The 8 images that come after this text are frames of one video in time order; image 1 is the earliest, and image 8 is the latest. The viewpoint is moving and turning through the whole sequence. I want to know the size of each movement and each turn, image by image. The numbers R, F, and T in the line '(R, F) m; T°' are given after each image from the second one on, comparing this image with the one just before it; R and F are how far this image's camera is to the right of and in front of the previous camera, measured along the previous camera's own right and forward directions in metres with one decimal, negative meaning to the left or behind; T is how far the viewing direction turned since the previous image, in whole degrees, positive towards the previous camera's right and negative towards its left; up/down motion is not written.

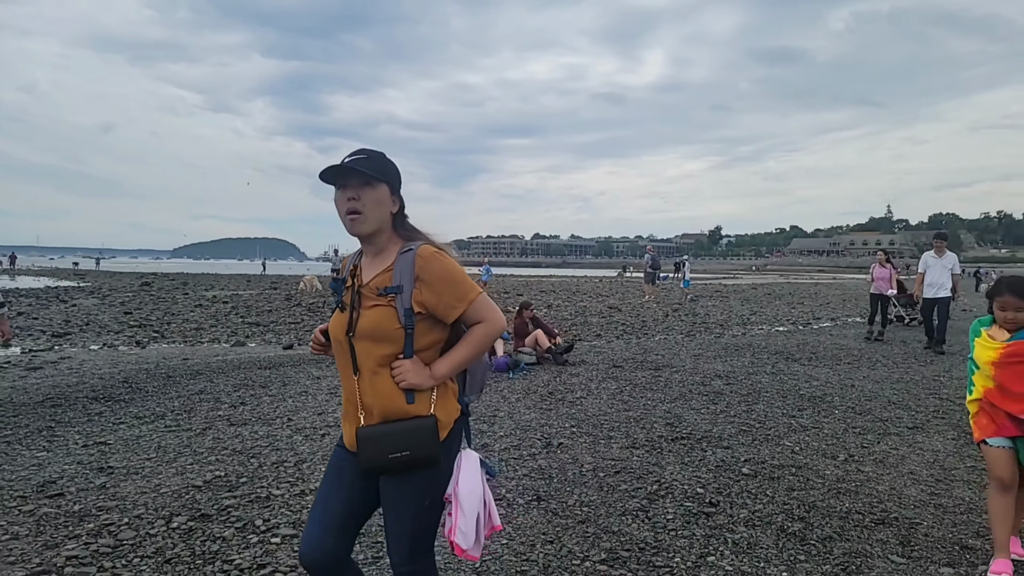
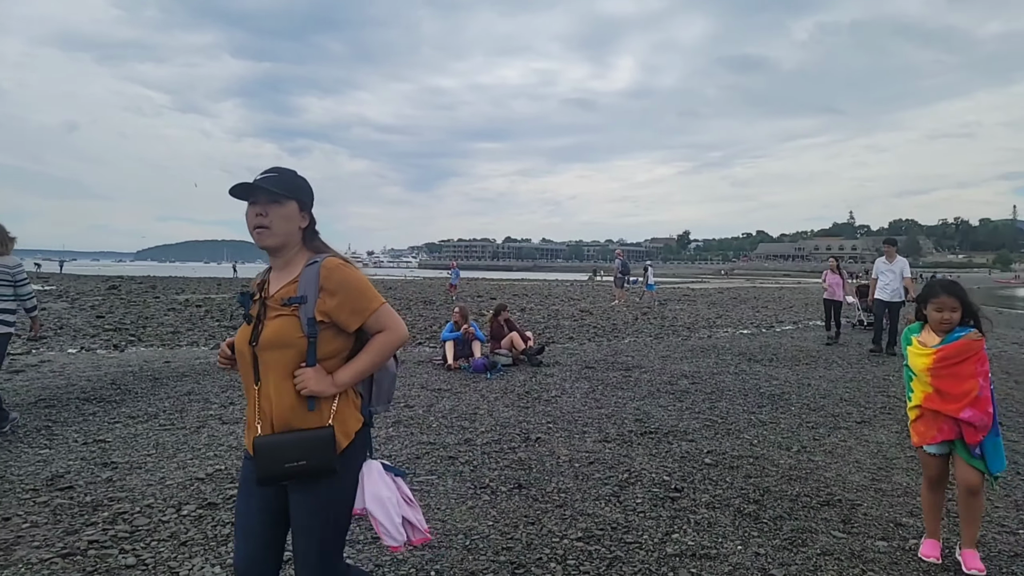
(-0.1, -0.5) m; +2°
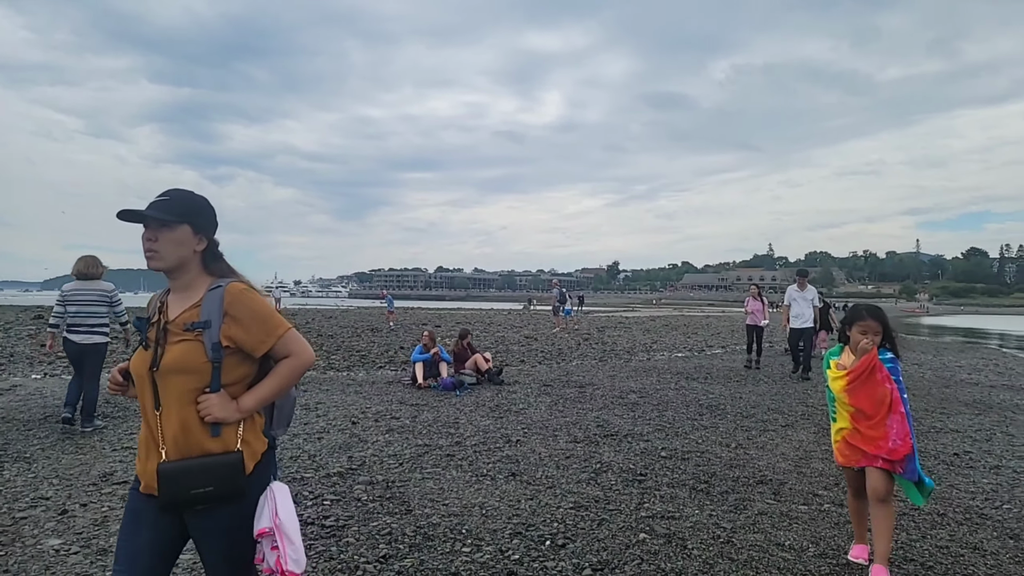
(-0.6, -1.1) m; +6°
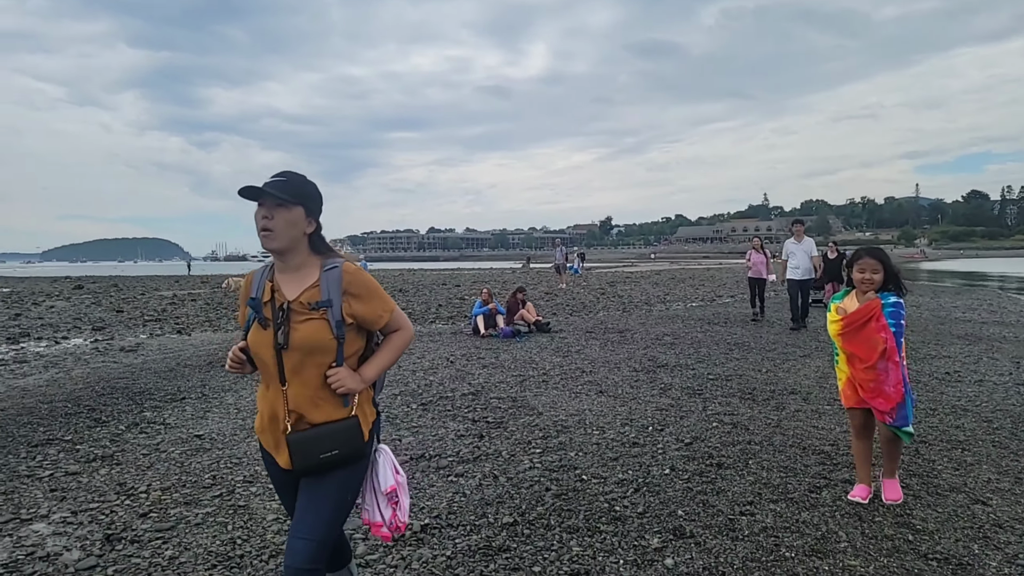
(-1.1, -1.9) m; 0°
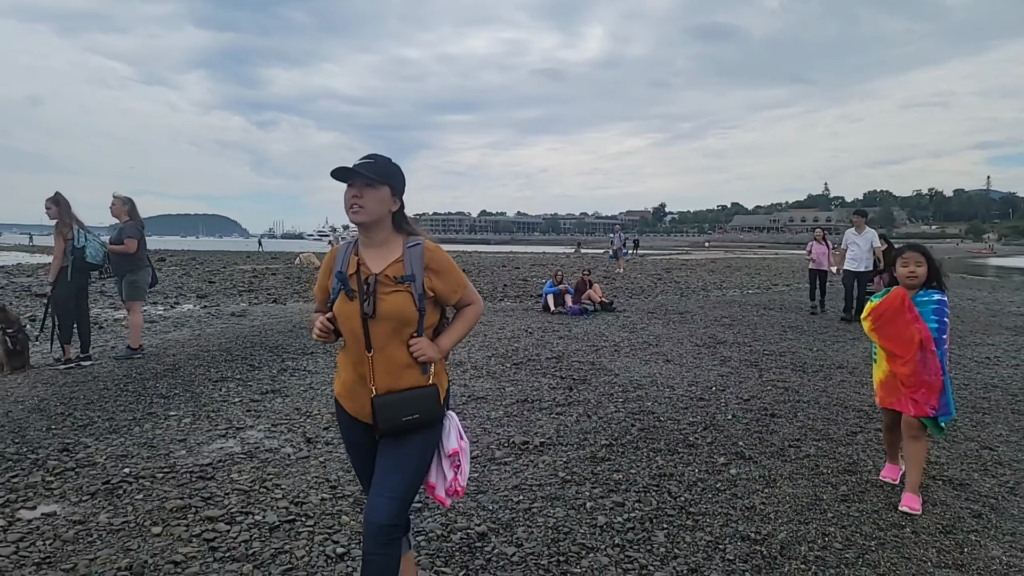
(-0.4, -1.3) m; -4°
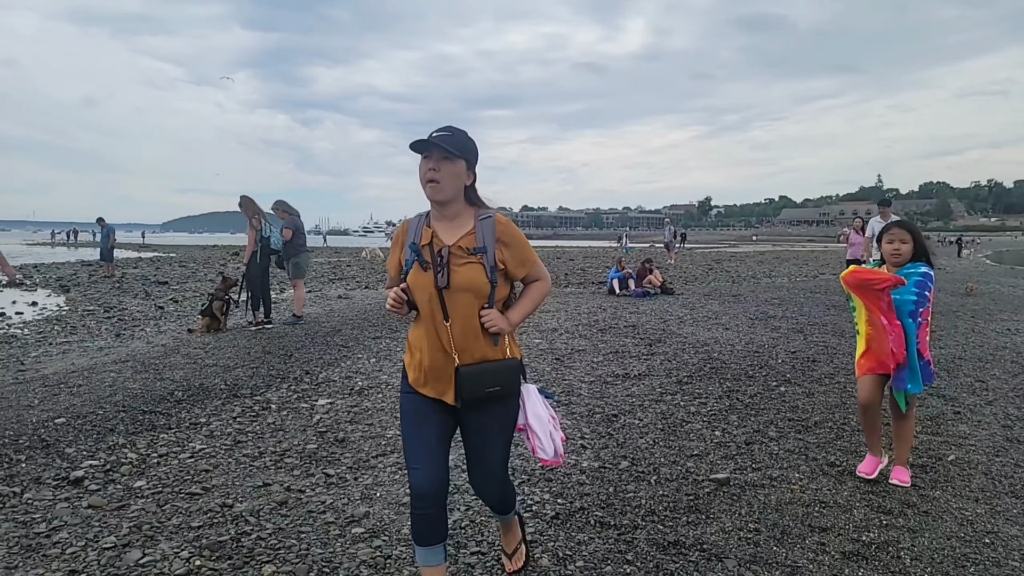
(-0.7, -2.1) m; -4°
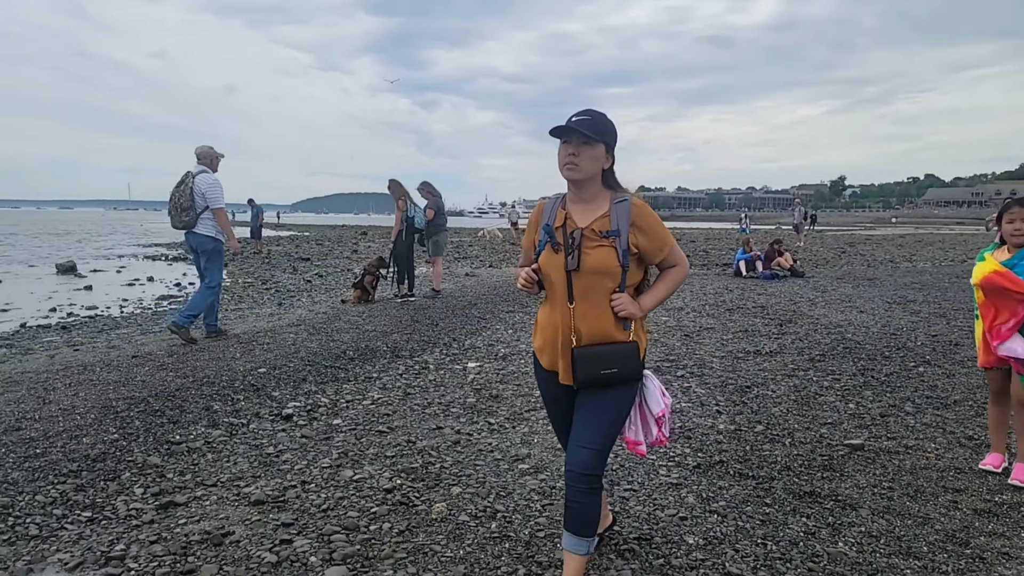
(-0.2, -0.5) m; -9°
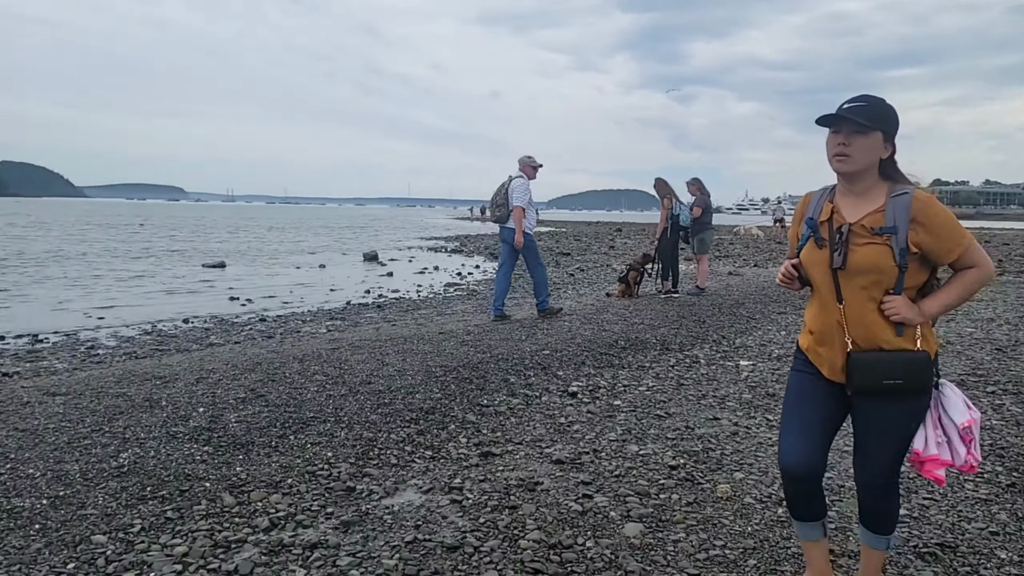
(-0.2, -0.4) m; -21°
